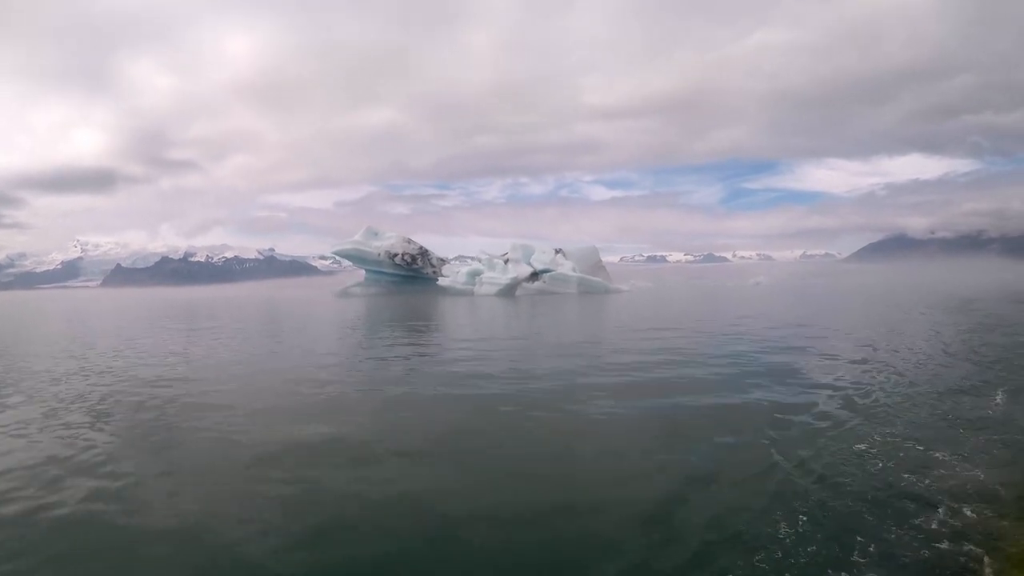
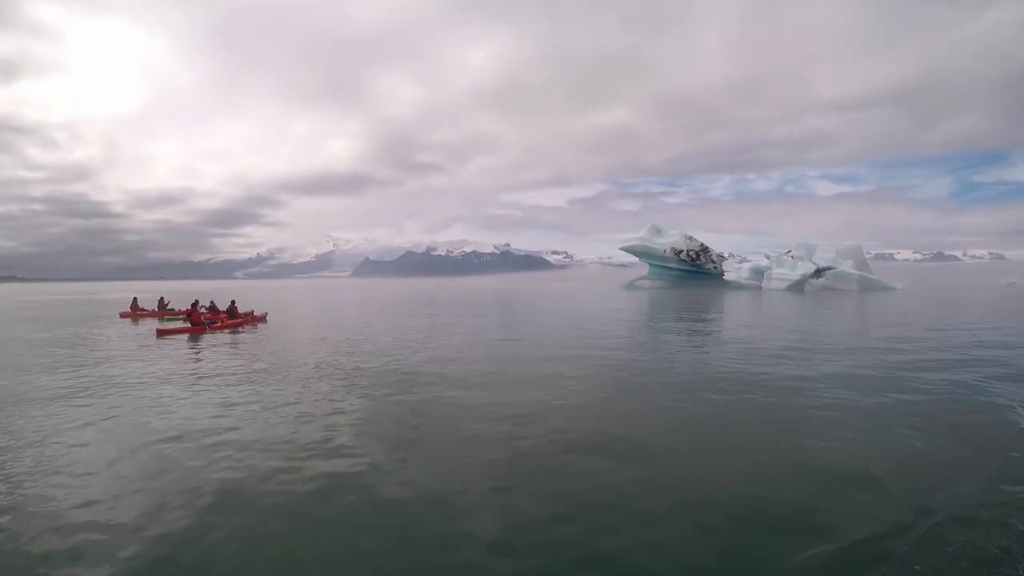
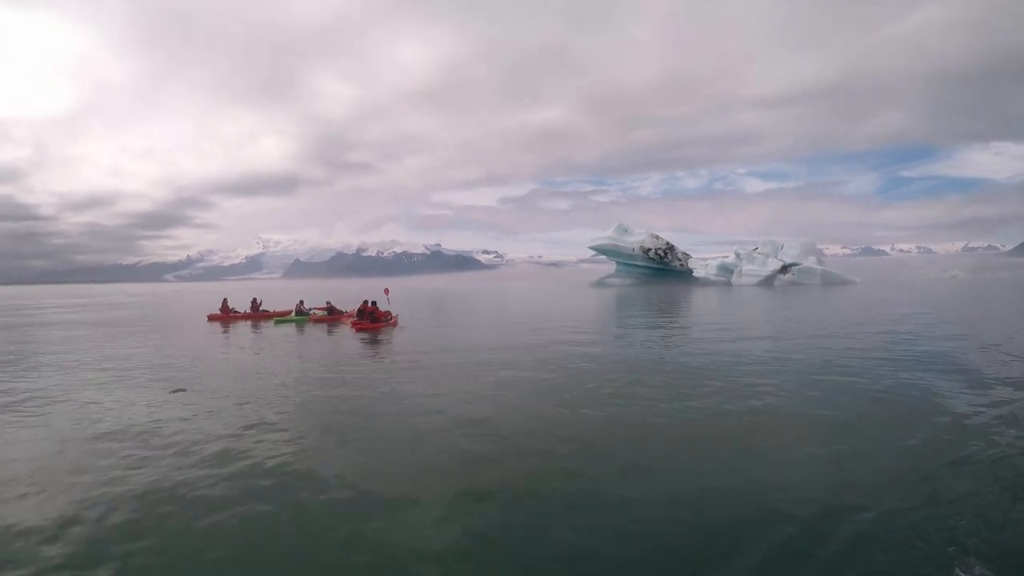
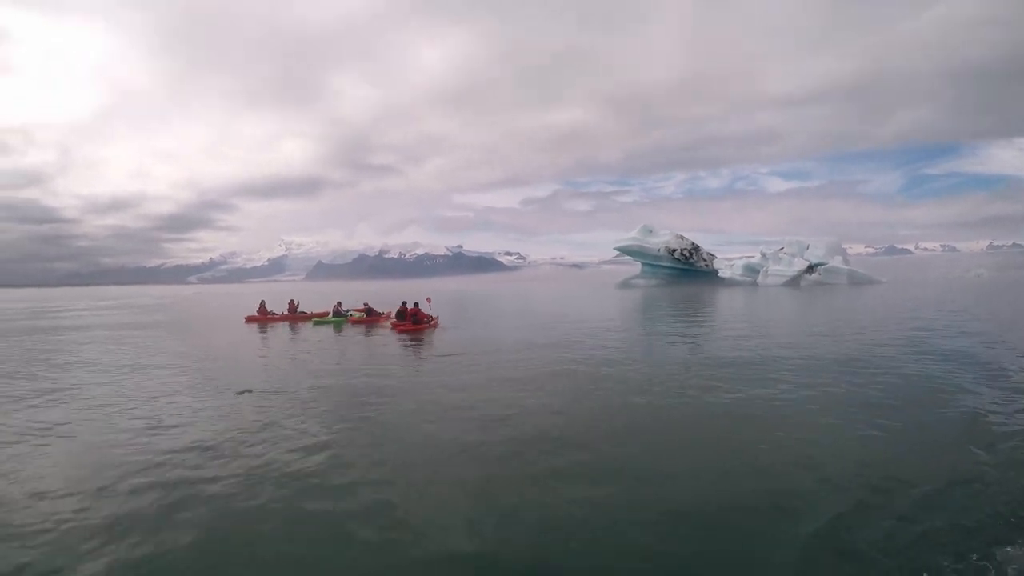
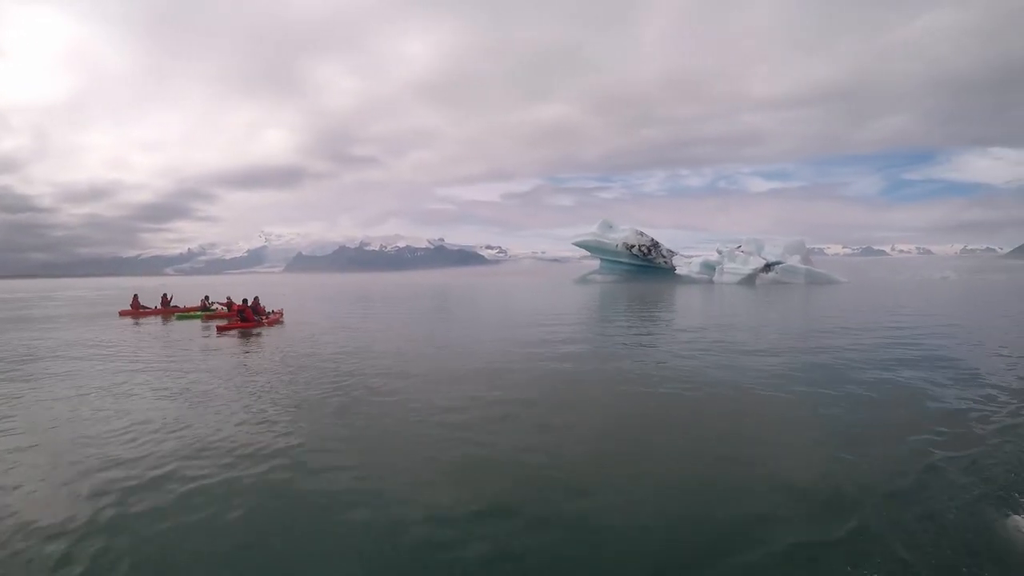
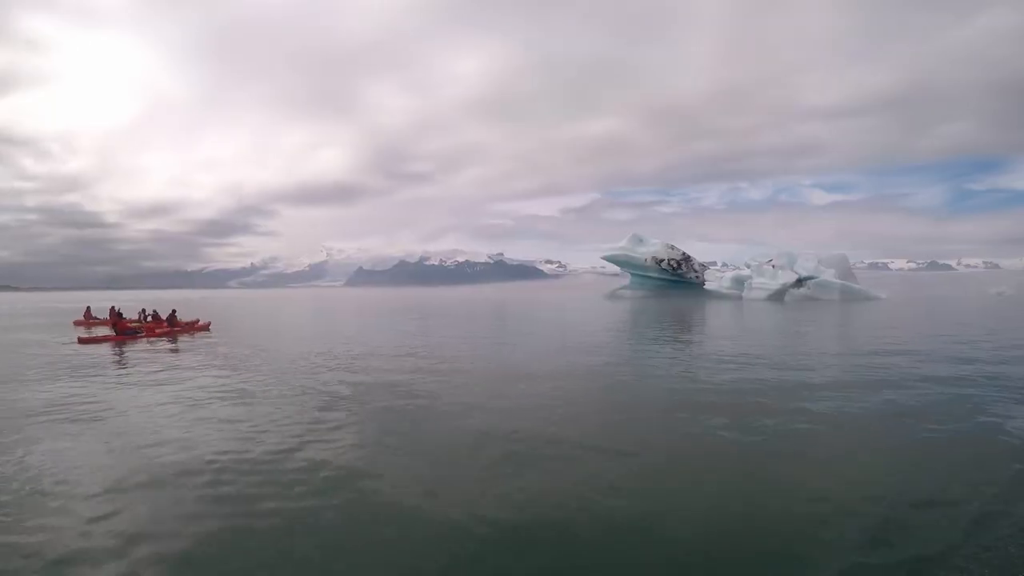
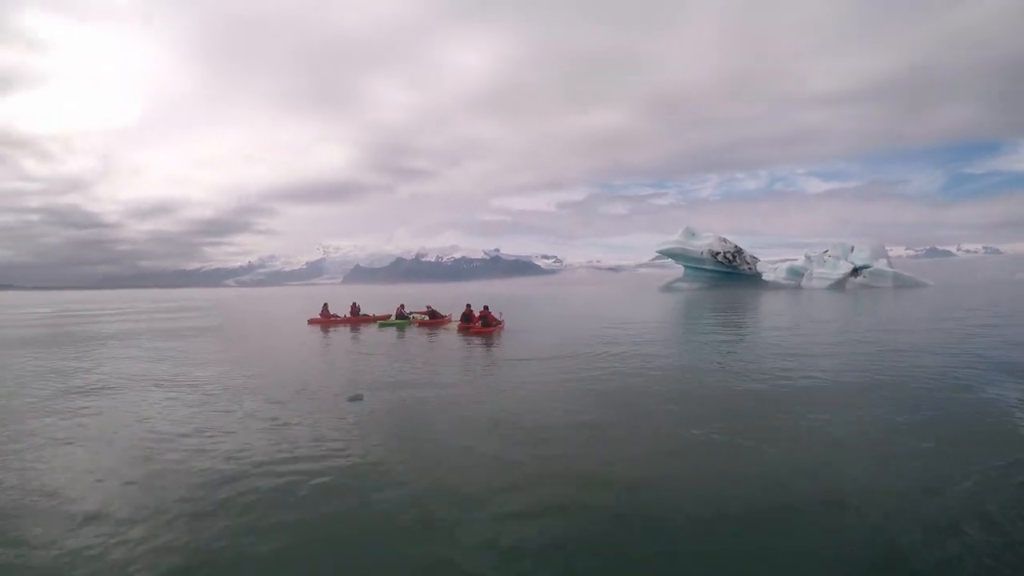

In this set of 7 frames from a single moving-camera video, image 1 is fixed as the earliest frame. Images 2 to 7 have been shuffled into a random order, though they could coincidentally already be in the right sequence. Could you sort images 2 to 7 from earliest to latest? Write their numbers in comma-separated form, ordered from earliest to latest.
6, 2, 5, 3, 4, 7
